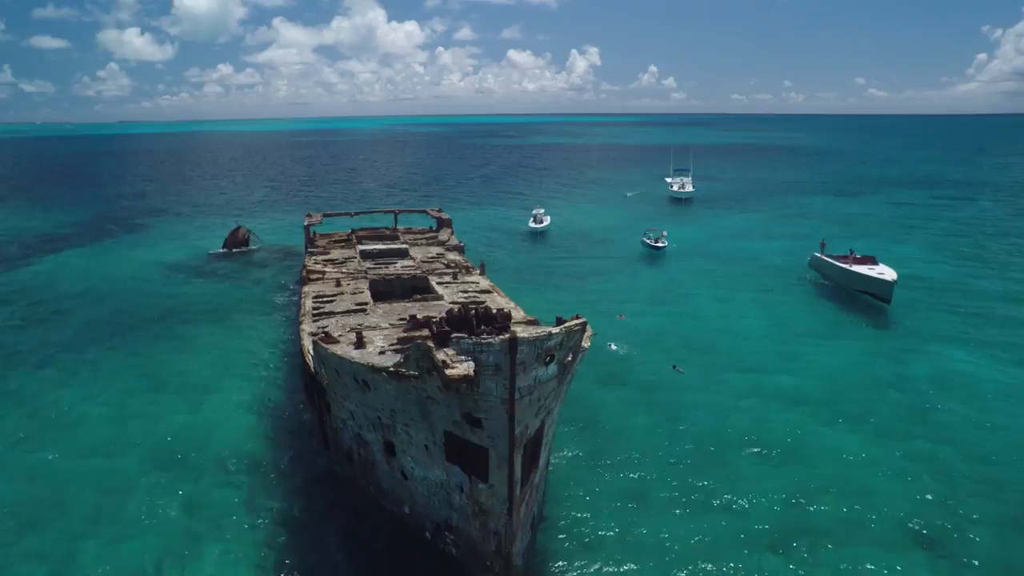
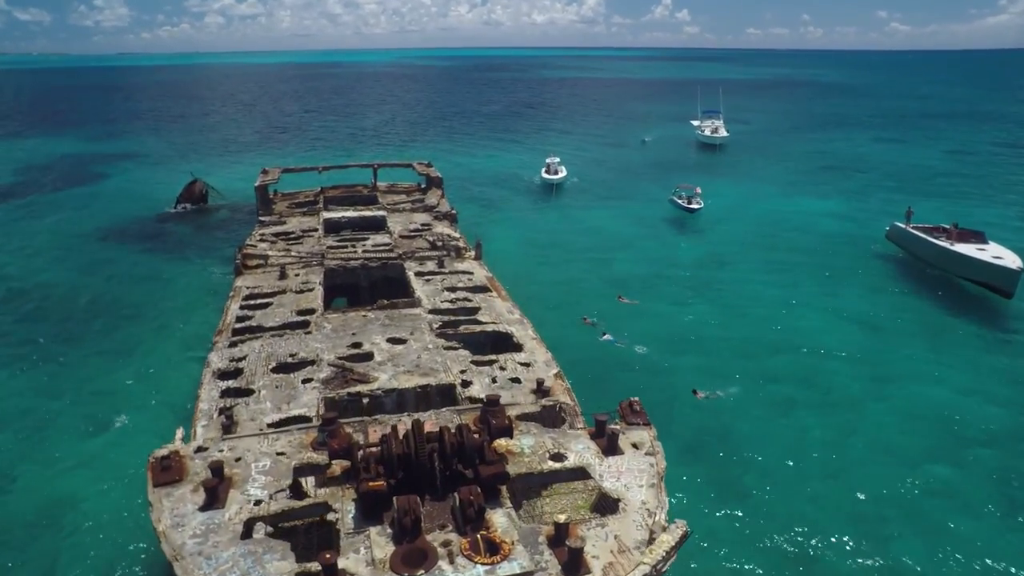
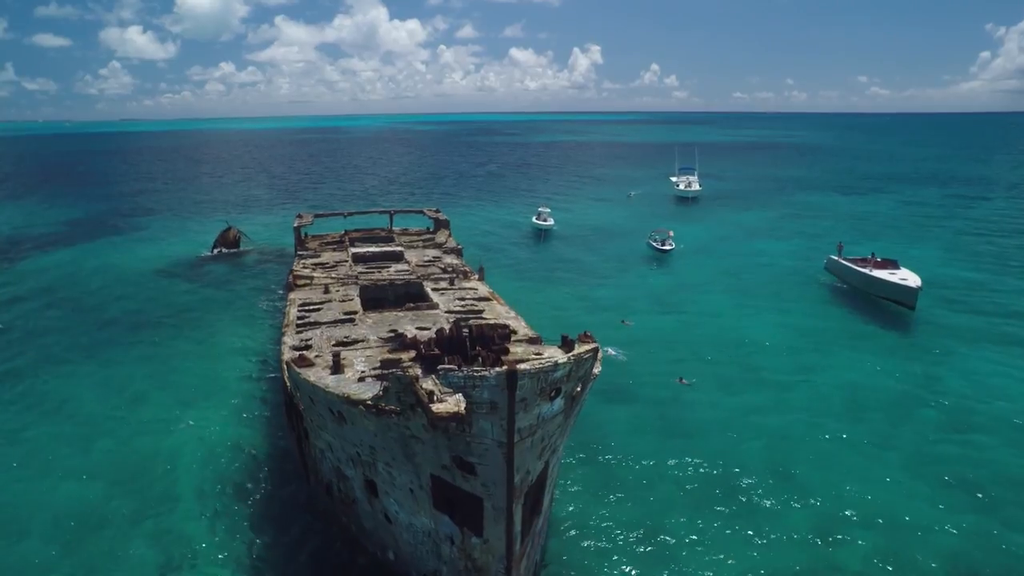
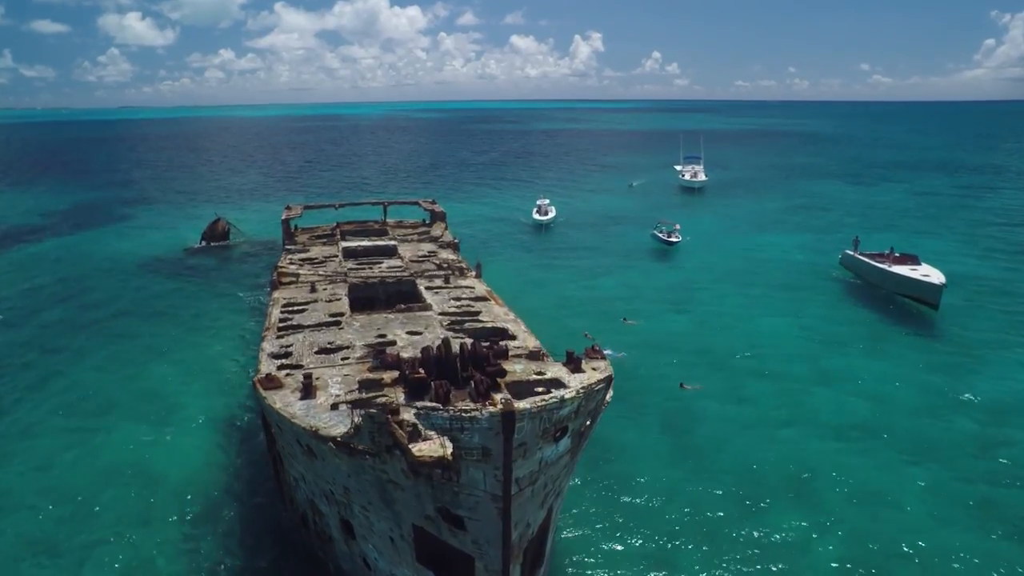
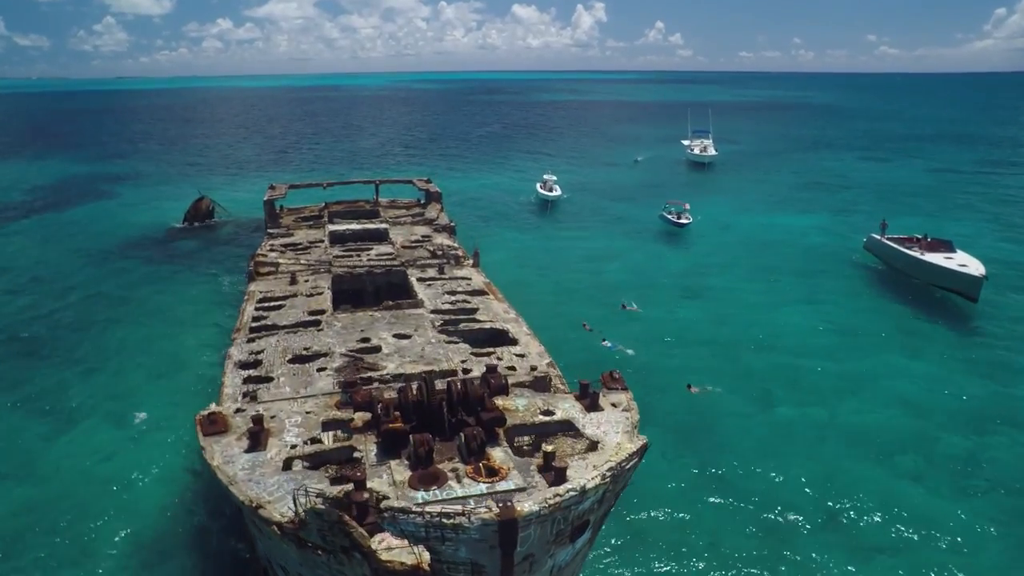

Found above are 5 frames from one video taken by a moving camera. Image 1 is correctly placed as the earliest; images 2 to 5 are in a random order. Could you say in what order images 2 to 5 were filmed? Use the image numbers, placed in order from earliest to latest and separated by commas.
3, 4, 5, 2
